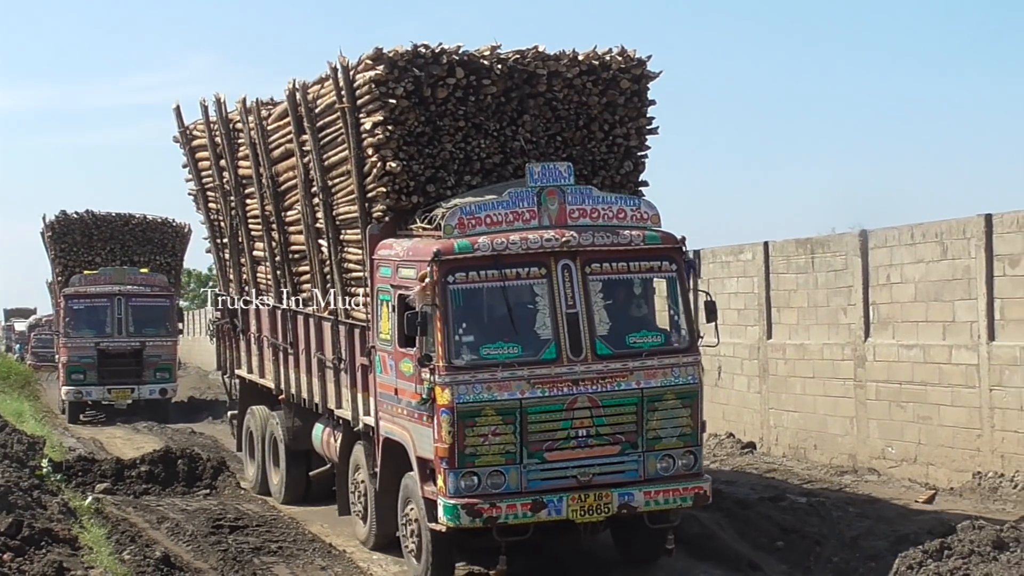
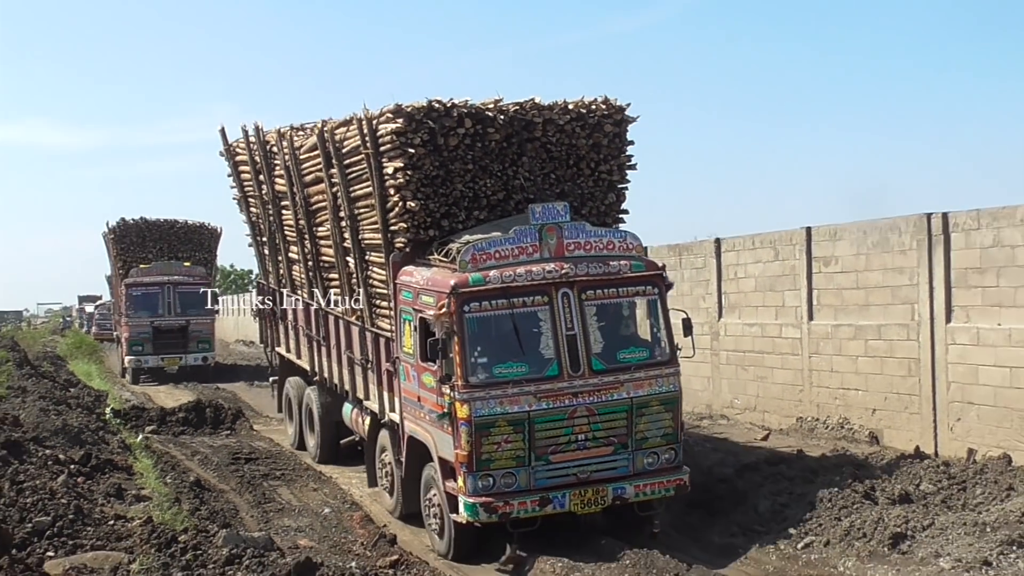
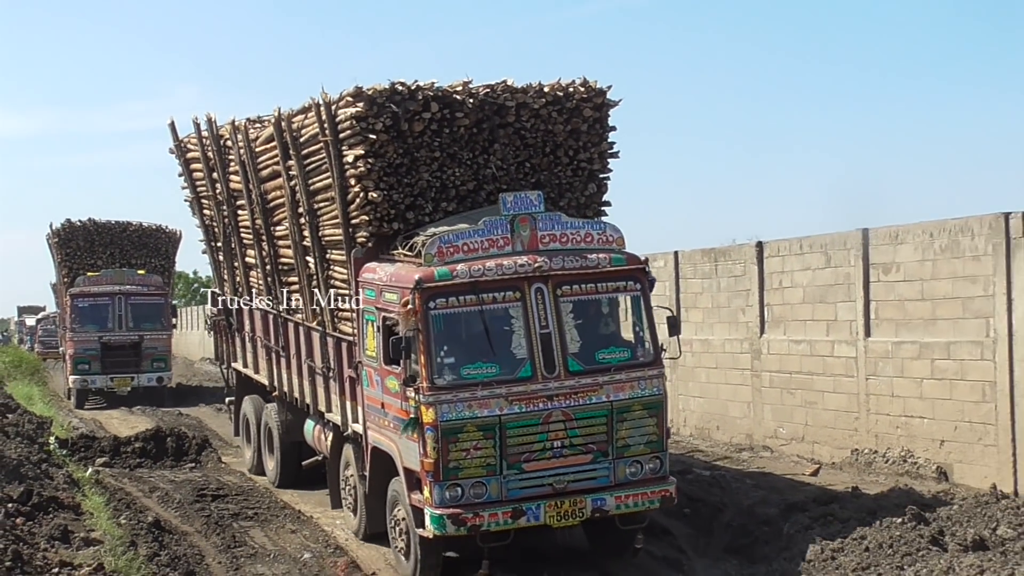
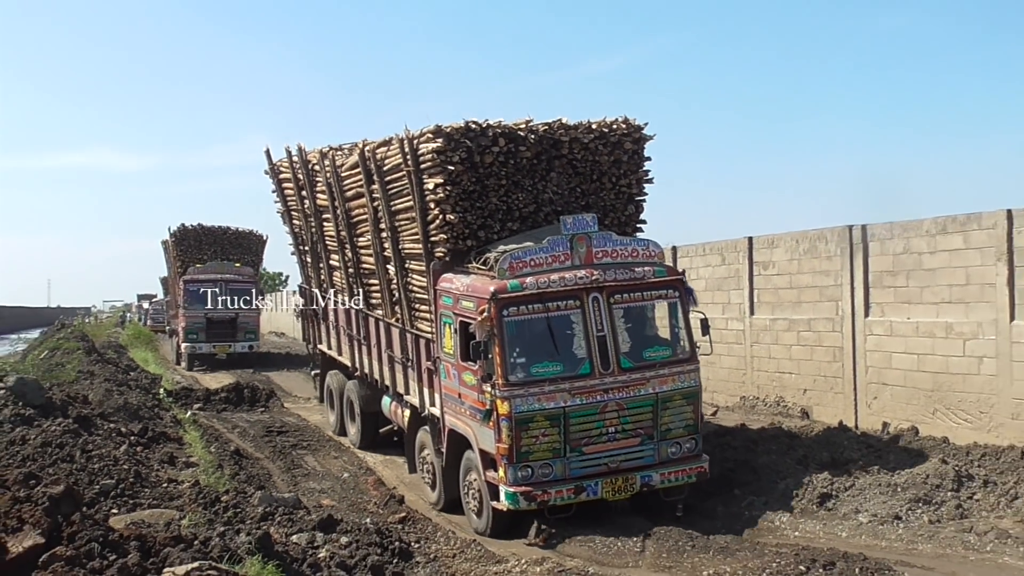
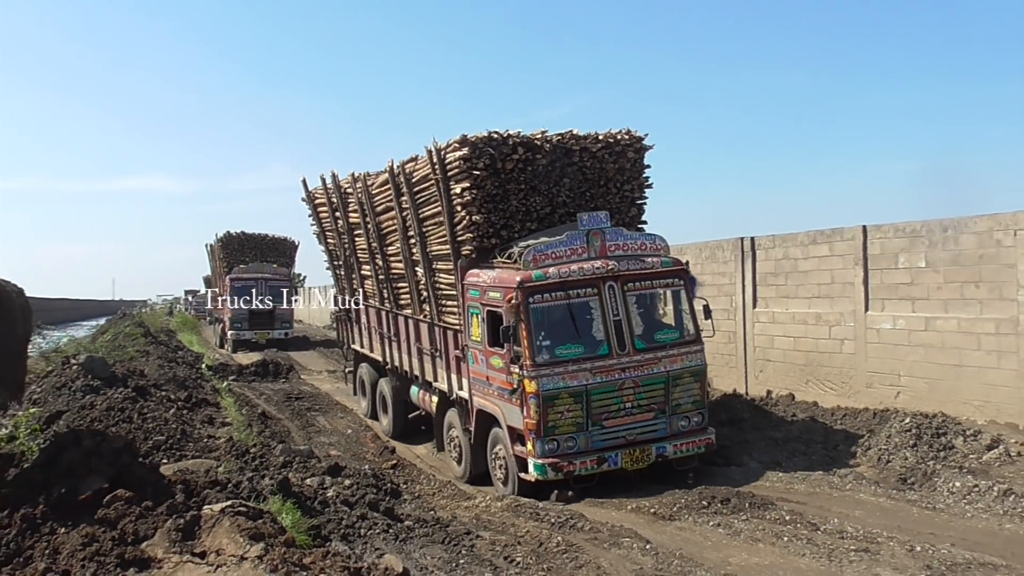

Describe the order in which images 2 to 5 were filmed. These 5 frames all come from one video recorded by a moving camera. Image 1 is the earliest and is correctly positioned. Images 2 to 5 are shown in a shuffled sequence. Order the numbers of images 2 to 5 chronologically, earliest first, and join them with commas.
3, 2, 4, 5
